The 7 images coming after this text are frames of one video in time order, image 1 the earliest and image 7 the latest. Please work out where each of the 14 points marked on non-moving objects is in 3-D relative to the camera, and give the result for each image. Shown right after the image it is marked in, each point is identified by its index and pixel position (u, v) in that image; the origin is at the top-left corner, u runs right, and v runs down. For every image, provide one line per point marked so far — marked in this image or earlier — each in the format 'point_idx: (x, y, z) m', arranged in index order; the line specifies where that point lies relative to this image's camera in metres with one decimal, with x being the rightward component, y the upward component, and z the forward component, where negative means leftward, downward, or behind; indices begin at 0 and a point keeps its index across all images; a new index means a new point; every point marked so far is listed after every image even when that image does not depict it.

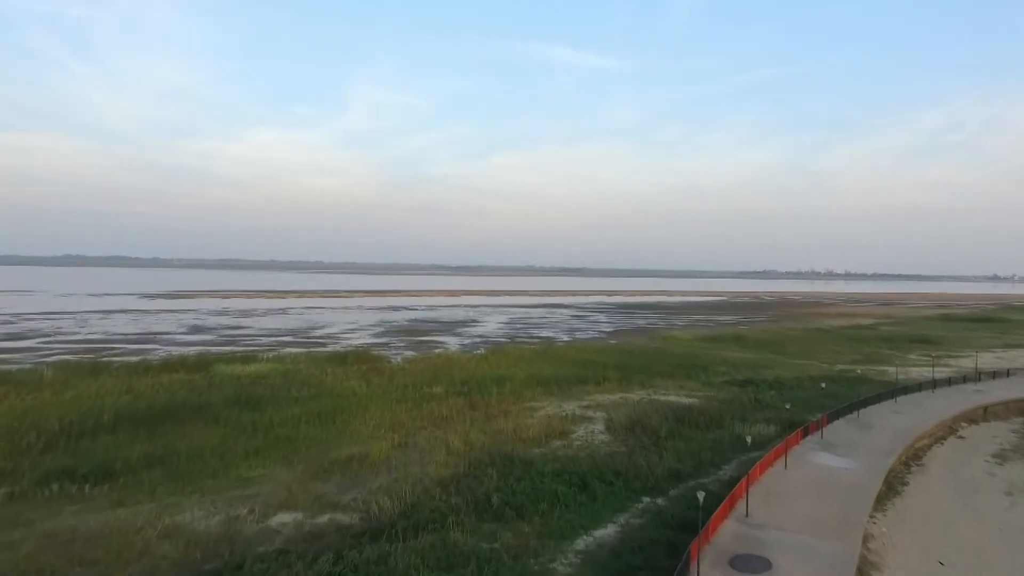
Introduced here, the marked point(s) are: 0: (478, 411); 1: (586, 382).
0: (-0.8, -3.0, +15.1) m
1: (+2.3, -2.9, +19.2) m
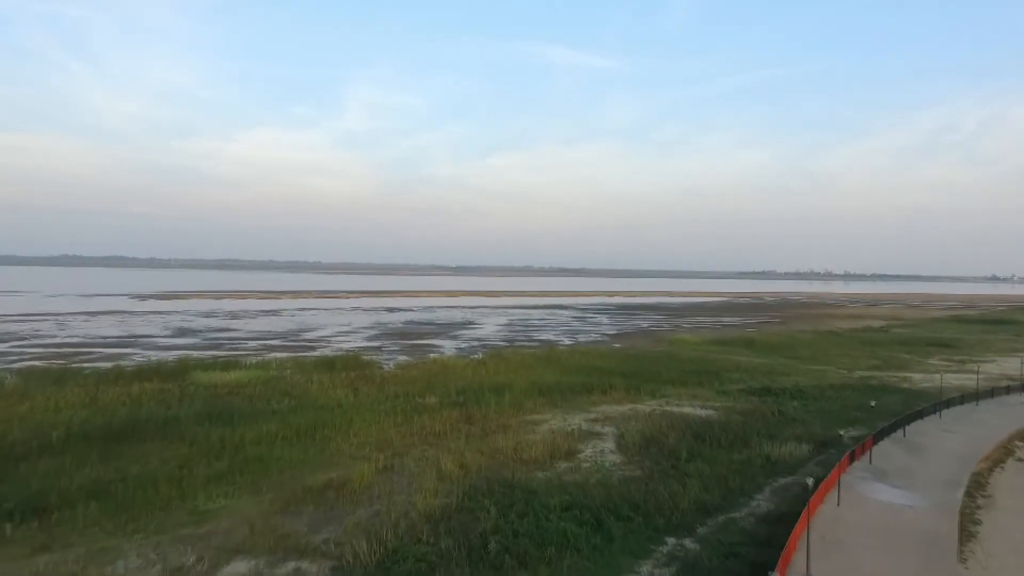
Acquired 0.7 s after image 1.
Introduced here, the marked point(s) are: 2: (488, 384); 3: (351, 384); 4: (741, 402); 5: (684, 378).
0: (-0.8, -3.0, +13.6) m
1: (+2.3, -3.0, +17.7) m
2: (-0.7, -2.9, +18.4) m
3: (-4.7, -2.9, +18.3) m
4: (+6.0, -3.0, +16.4) m
5: (+5.5, -2.9, +19.8) m
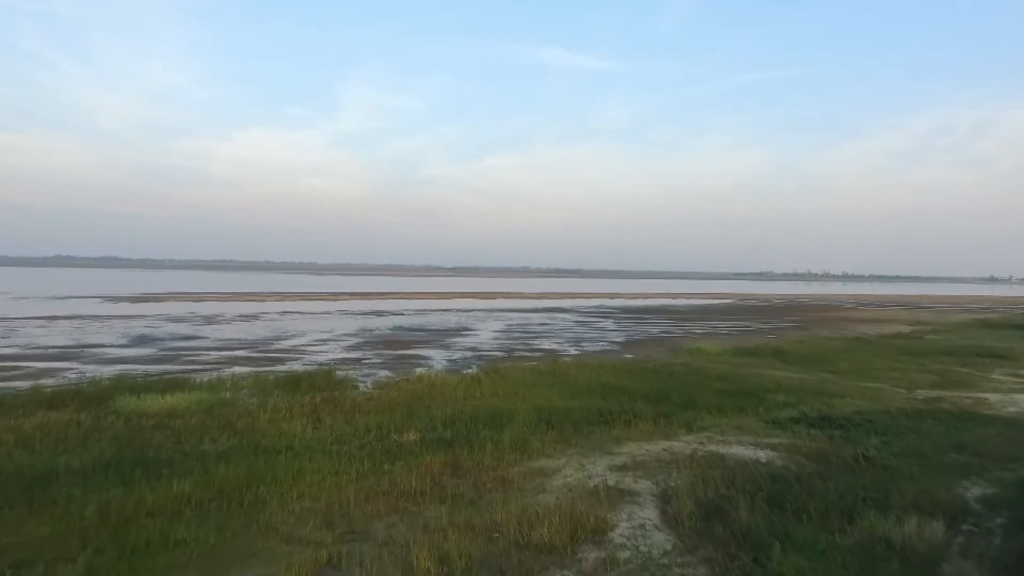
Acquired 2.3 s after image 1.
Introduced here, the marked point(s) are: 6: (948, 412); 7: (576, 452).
0: (-0.8, -3.1, +10.2) m
1: (+2.3, -3.1, +14.3) m
2: (-0.7, -3.0, +15.0) m
3: (-4.7, -3.0, +14.8) m
4: (+6.1, -3.2, +12.9) m
5: (+5.5, -3.0, +16.3) m
6: (+11.1, -3.1, +15.9) m
7: (+1.2, -3.2, +12.0) m
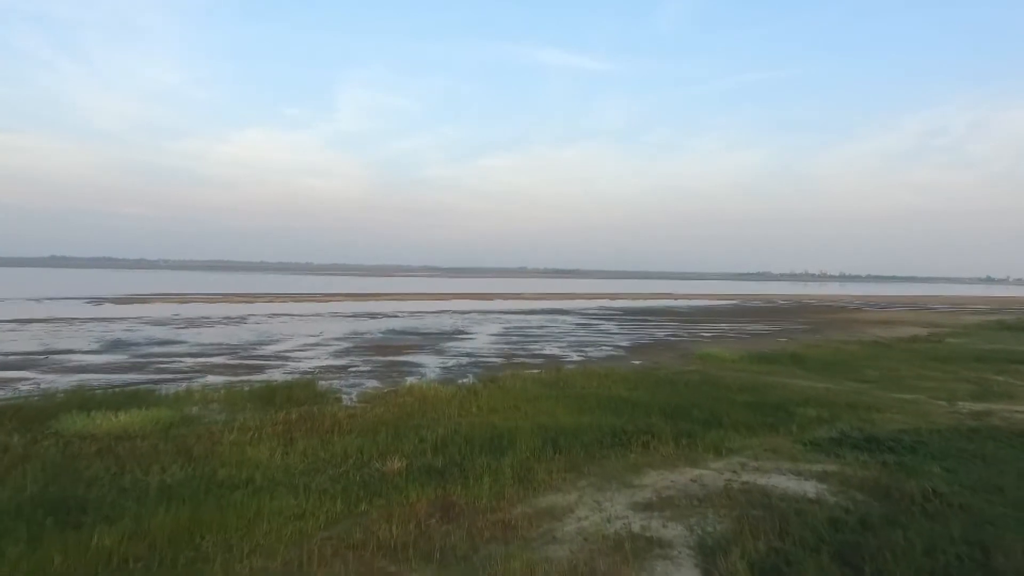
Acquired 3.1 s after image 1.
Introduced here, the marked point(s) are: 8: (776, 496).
0: (-0.7, -3.2, +8.3) m
1: (+2.3, -3.1, +12.4) m
2: (-0.7, -3.1, +13.1) m
3: (-4.7, -3.0, +12.9) m
4: (+6.1, -3.2, +11.1) m
5: (+5.5, -3.1, +14.5) m
6: (+11.1, -3.2, +14.1) m
7: (+1.3, -3.2, +10.2) m
8: (+4.1, -3.2, +9.7) m
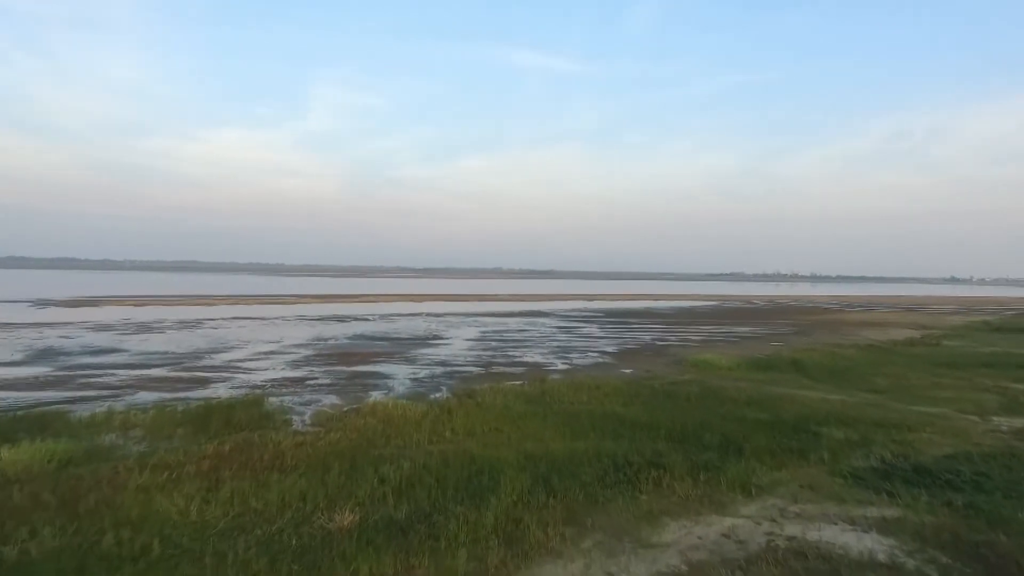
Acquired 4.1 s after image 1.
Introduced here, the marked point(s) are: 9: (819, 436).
0: (-0.8, -3.2, +5.9) m
1: (+2.0, -3.2, +10.2) m
2: (-1.0, -3.1, +10.7) m
3: (-5.0, -3.1, +10.4) m
4: (+5.9, -3.2, +9.0) m
5: (+5.1, -3.1, +12.4) m
6: (+10.8, -3.2, +12.1) m
7: (+1.1, -3.2, +7.9) m
8: (+3.9, -3.2, +7.5) m
9: (+6.6, -3.1, +13.4) m
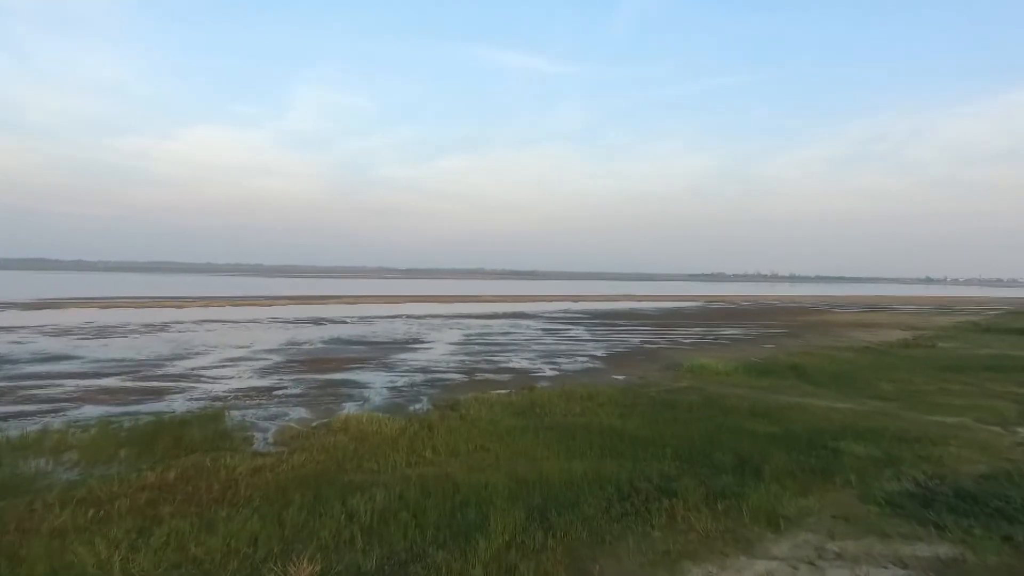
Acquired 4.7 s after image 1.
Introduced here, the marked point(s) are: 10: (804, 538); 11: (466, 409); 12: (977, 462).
0: (-0.9, -3.2, +4.5) m
1: (+1.9, -3.2, +8.8) m
2: (-1.1, -3.1, +9.3) m
3: (-5.1, -3.1, +8.8) m
4: (+5.8, -3.3, +7.7) m
5: (+4.9, -3.2, +11.1) m
6: (+10.6, -3.2, +11.0) m
7: (+1.0, -3.3, +6.5) m
8: (+3.9, -3.3, +6.2) m
9: (+6.4, -3.1, +12.2) m
10: (+3.9, -3.3, +8.2) m
11: (-1.2, -3.0, +15.6) m
12: (+8.6, -3.2, +11.5) m
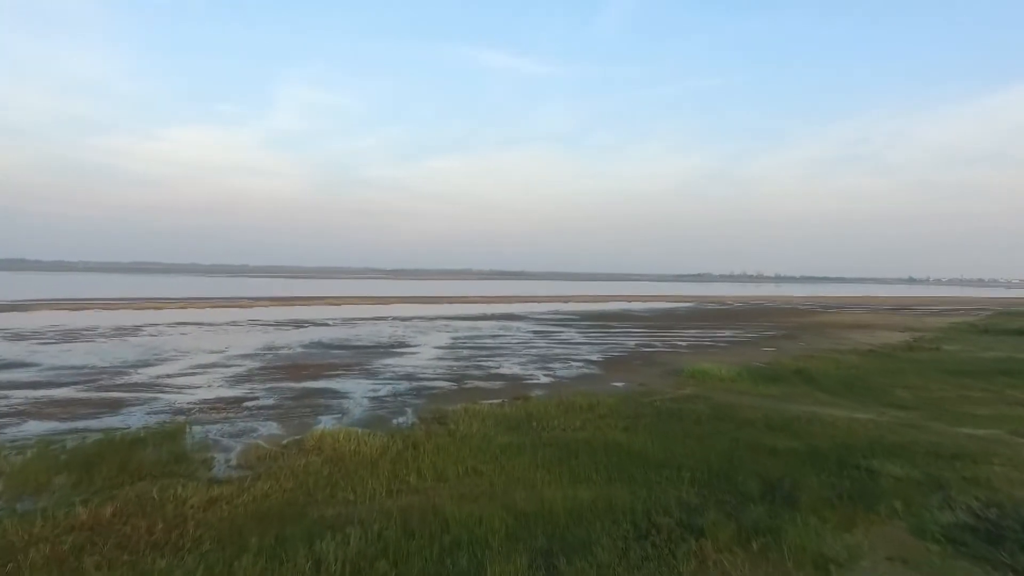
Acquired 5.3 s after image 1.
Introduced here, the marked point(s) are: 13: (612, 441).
0: (-0.8, -3.3, +3.0) m
1: (+1.9, -3.2, +7.4) m
2: (-1.1, -3.2, +7.8) m
3: (-5.1, -3.1, +7.3) m
4: (+5.8, -3.3, +6.4) m
5: (+4.9, -3.2, +9.7) m
6: (+10.5, -3.3, +9.8) m
7: (+1.1, -3.3, +5.1) m
8: (+3.9, -3.3, +4.8) m
9: (+6.3, -3.2, +10.9) m
10: (+3.9, -3.3, +6.8) m
11: (-1.3, -3.0, +14.1) m
12: (+8.5, -3.2, +10.3) m
13: (+2.0, -3.1, +12.7) m
